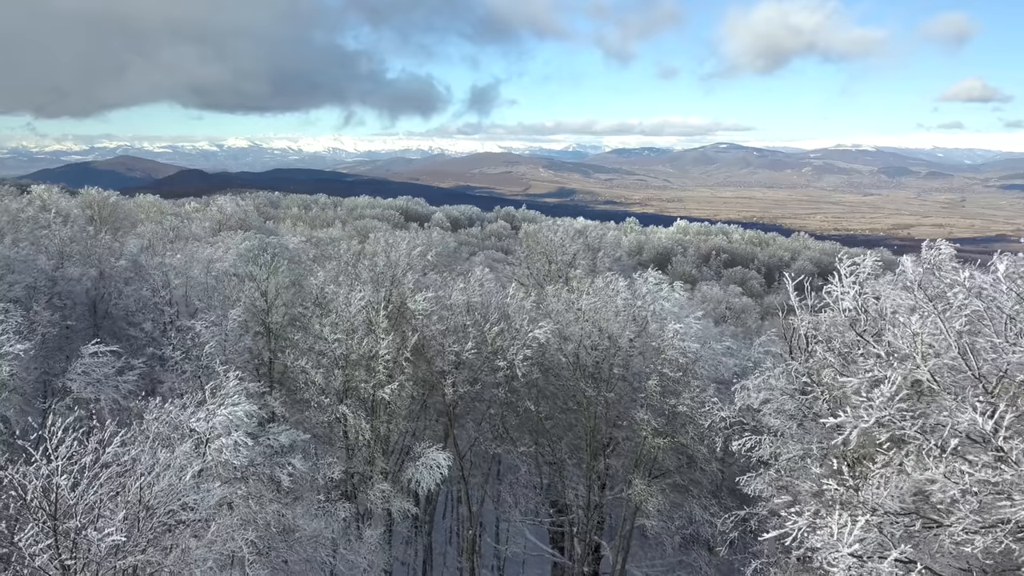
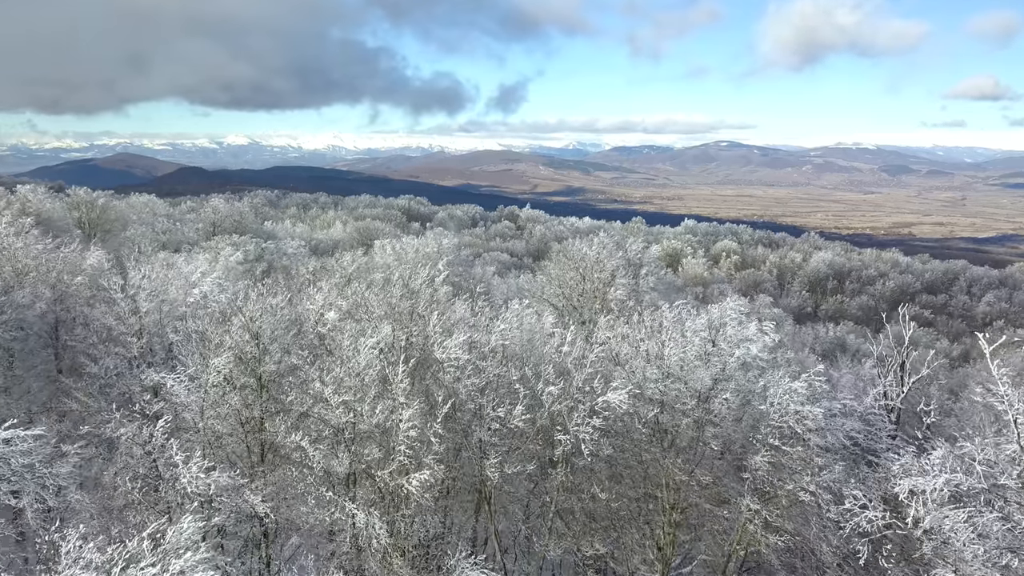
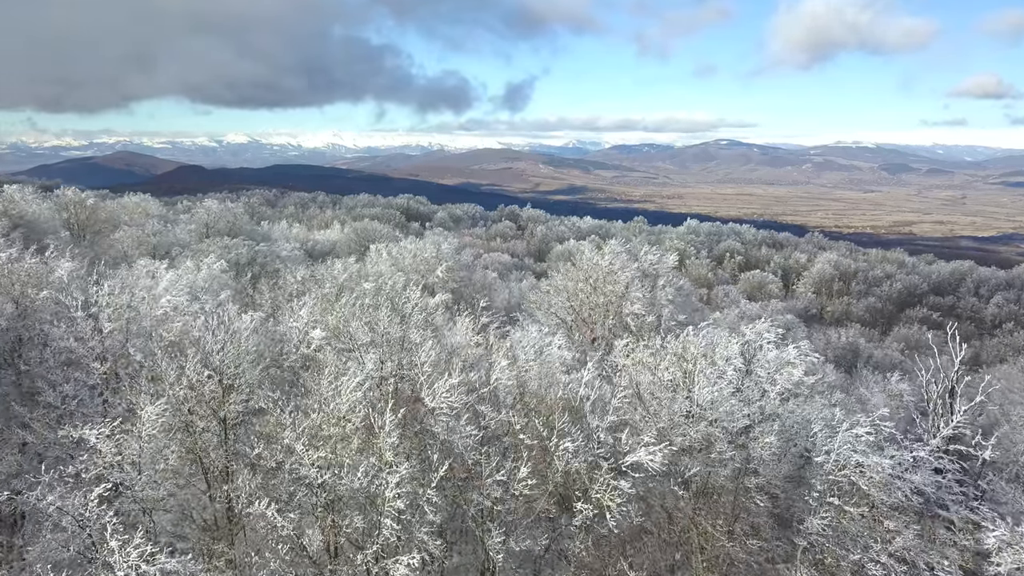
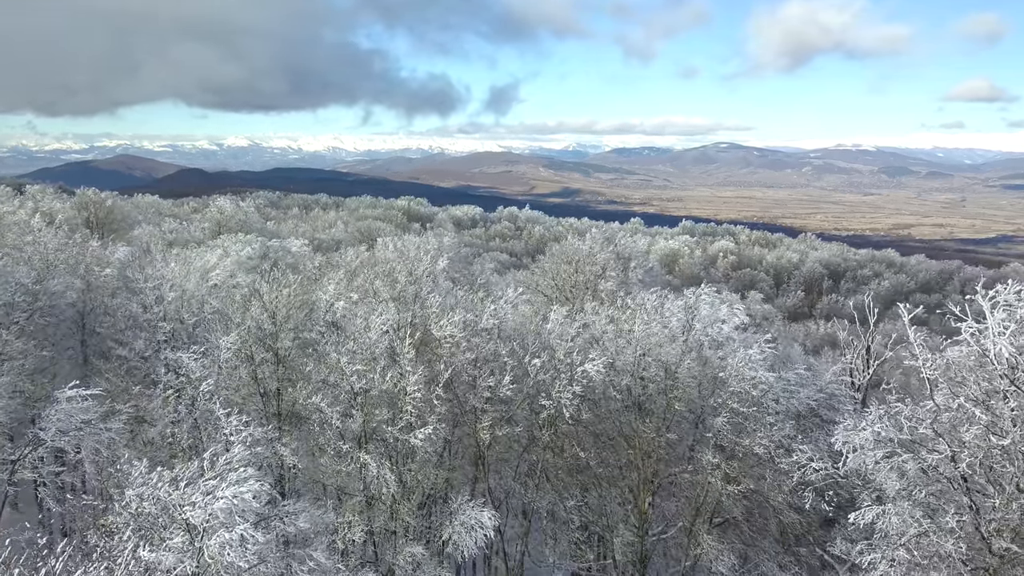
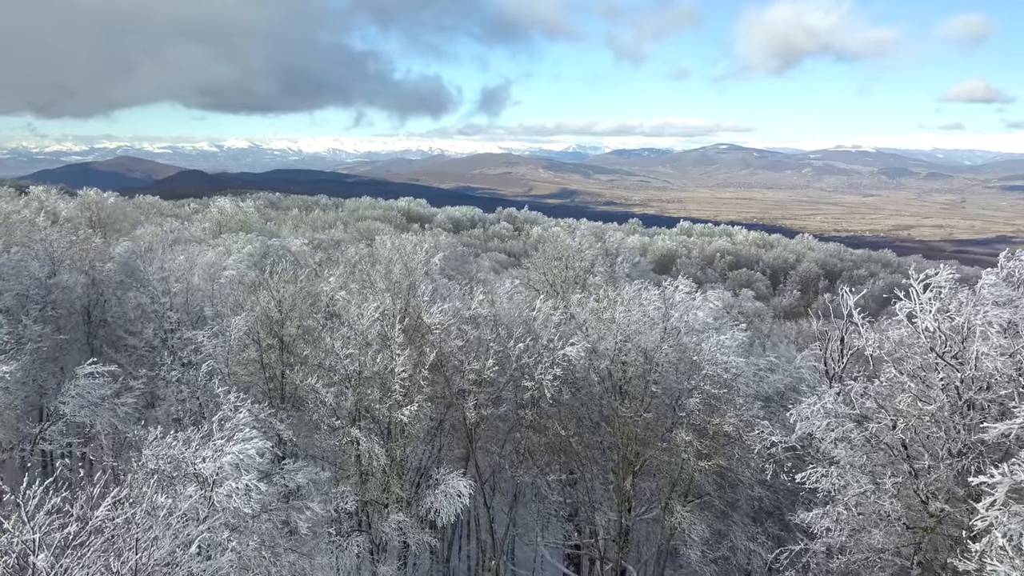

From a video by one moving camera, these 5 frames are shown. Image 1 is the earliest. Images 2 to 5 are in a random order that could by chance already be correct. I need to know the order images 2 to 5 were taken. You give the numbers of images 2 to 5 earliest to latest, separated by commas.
5, 4, 2, 3
